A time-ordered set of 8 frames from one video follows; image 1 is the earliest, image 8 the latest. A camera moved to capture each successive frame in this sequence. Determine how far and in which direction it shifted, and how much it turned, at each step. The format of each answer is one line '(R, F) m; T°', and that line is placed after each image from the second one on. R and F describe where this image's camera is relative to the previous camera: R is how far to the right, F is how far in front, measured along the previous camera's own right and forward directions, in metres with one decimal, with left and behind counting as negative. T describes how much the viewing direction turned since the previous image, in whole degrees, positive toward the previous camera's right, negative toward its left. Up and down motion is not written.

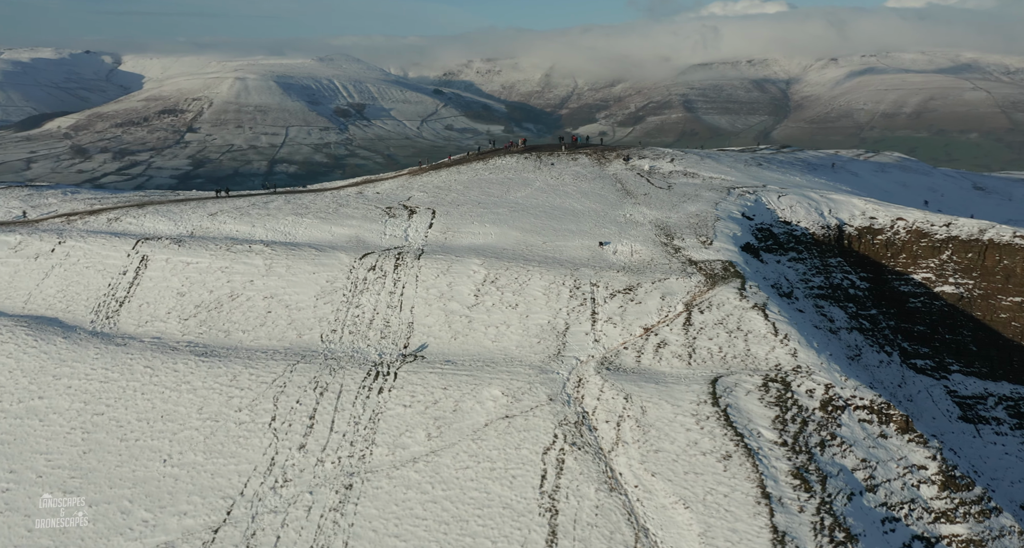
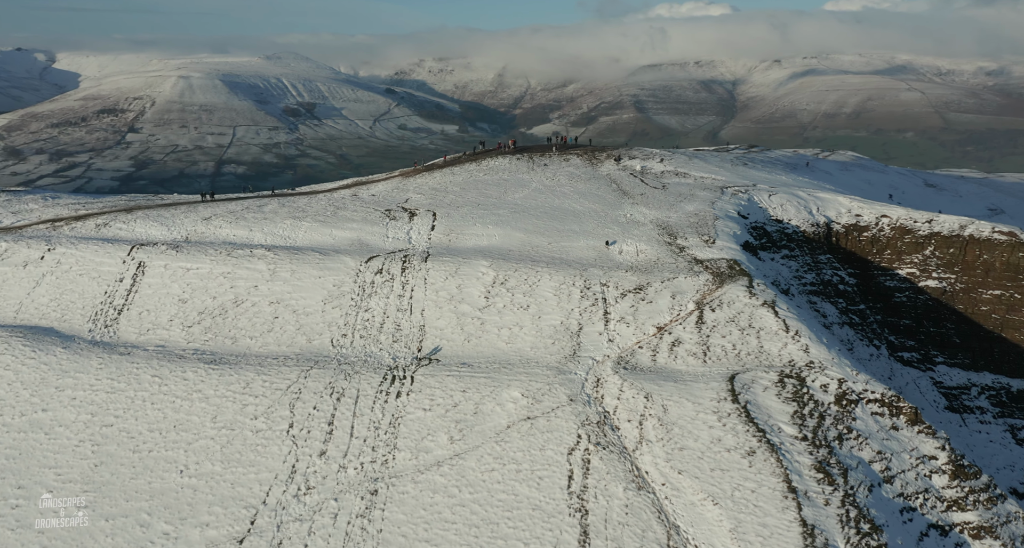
(-2.1, +0.2) m; +2°
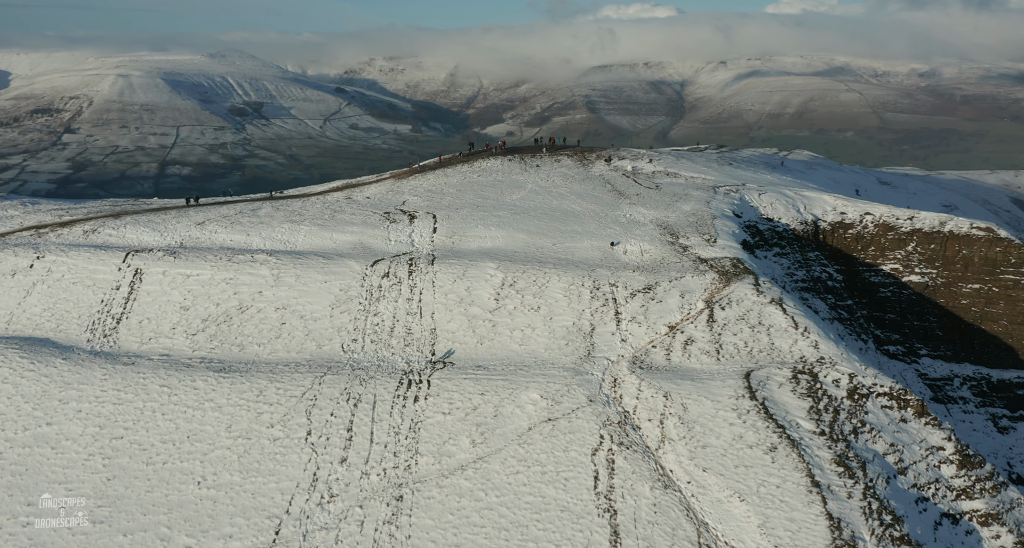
(-2.0, +0.2) m; +2°
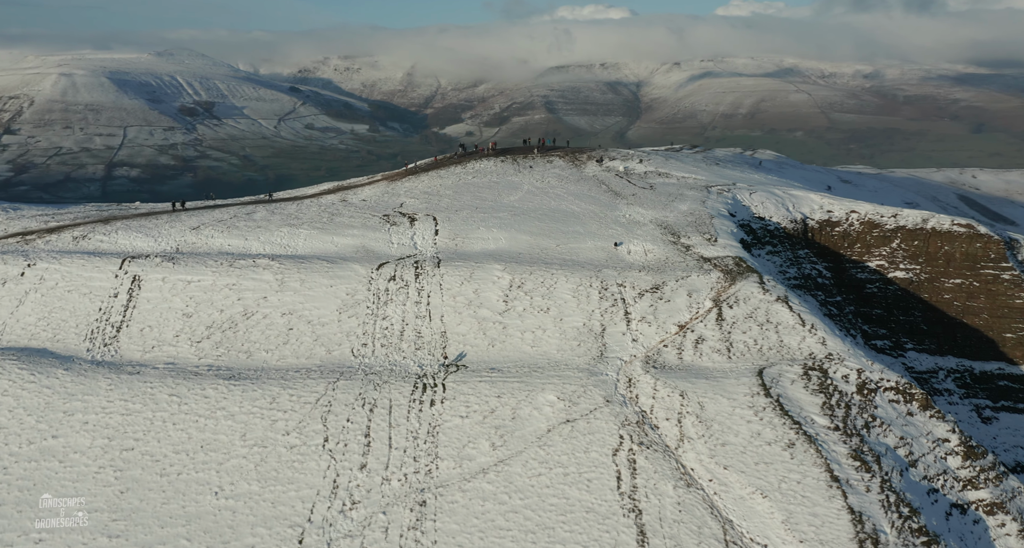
(-1.8, +0.1) m; +2°
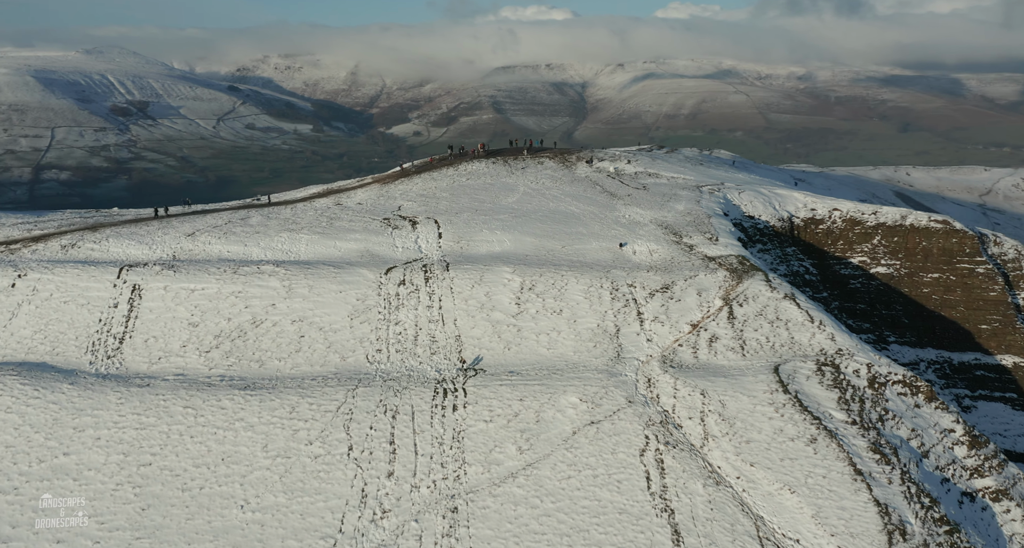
(-2.3, +0.2) m; +3°
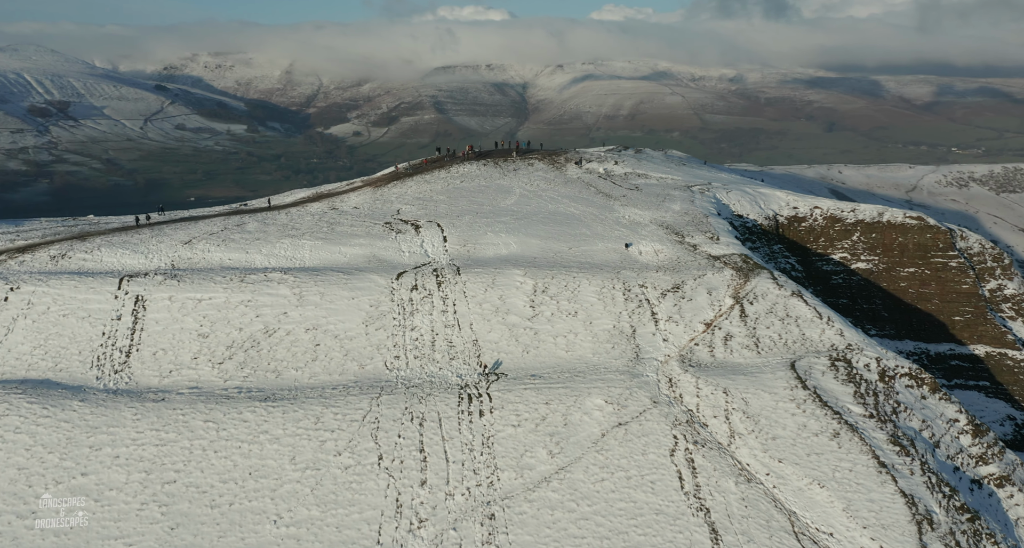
(-2.6, +0.1) m; +3°
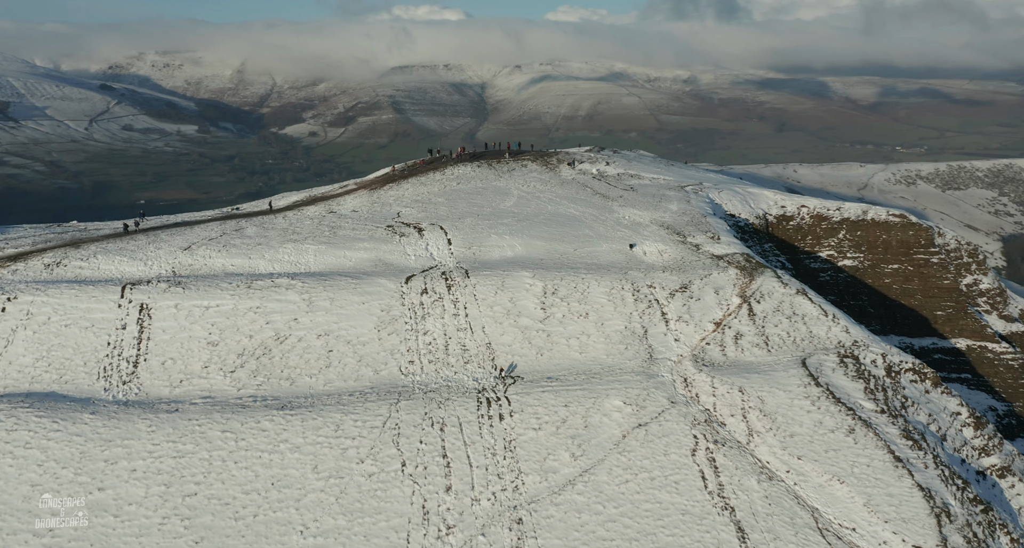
(-1.9, +0.1) m; +2°
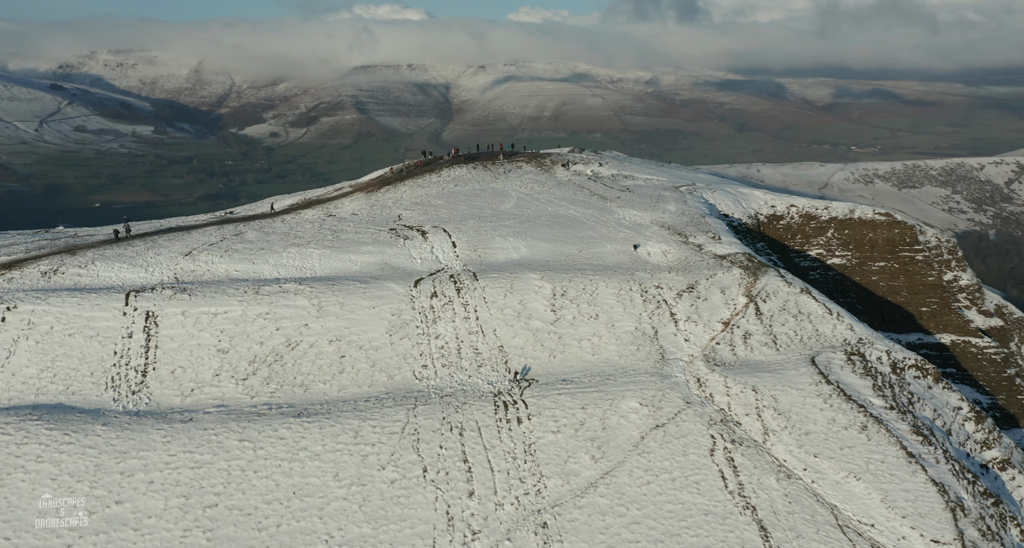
(-1.6, 0.0) m; +2°
